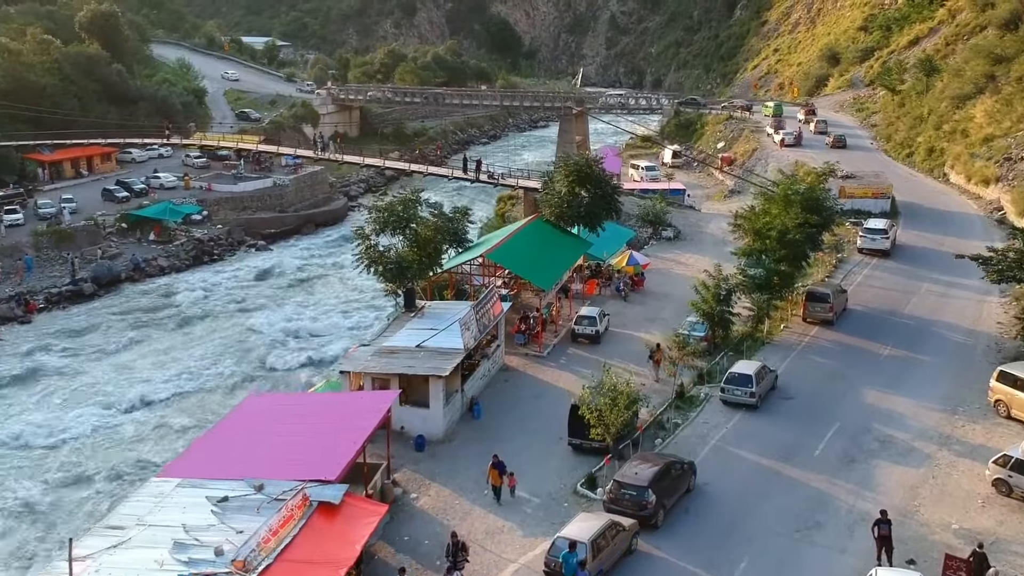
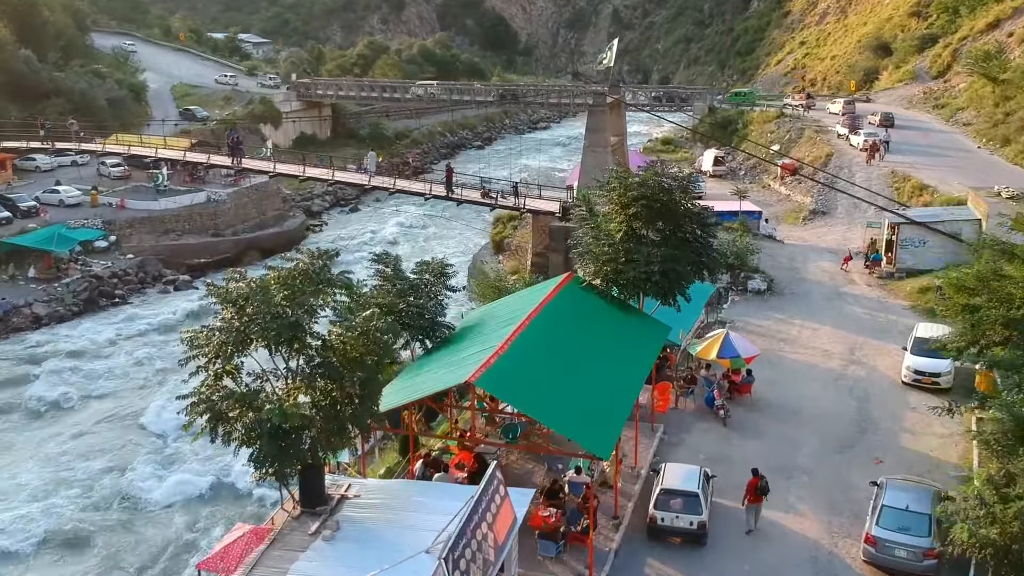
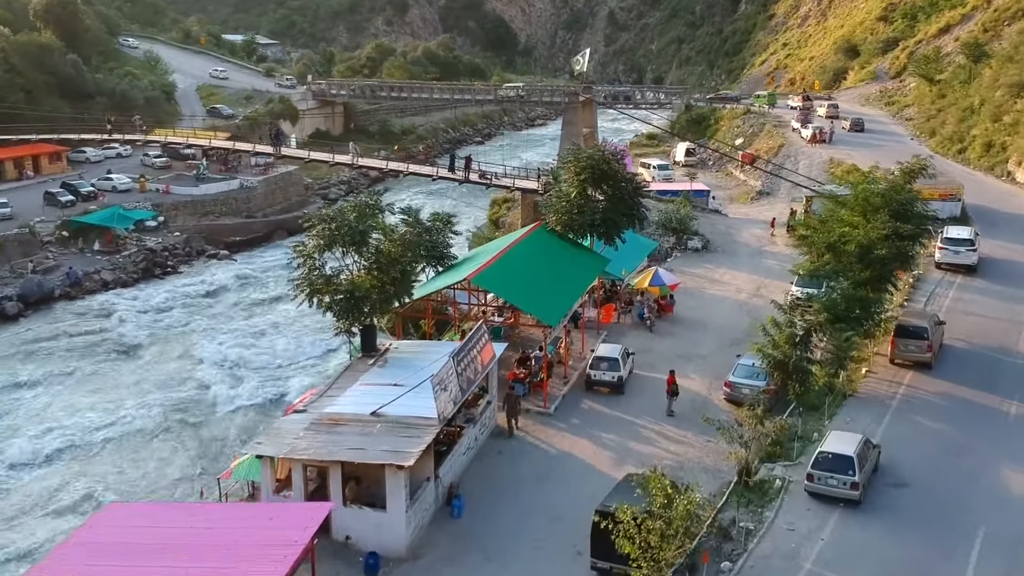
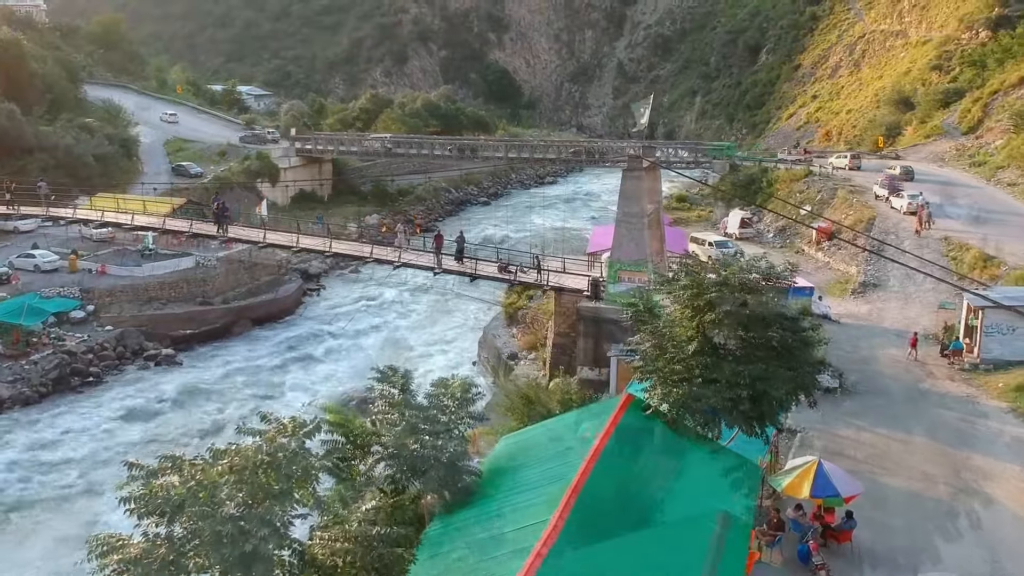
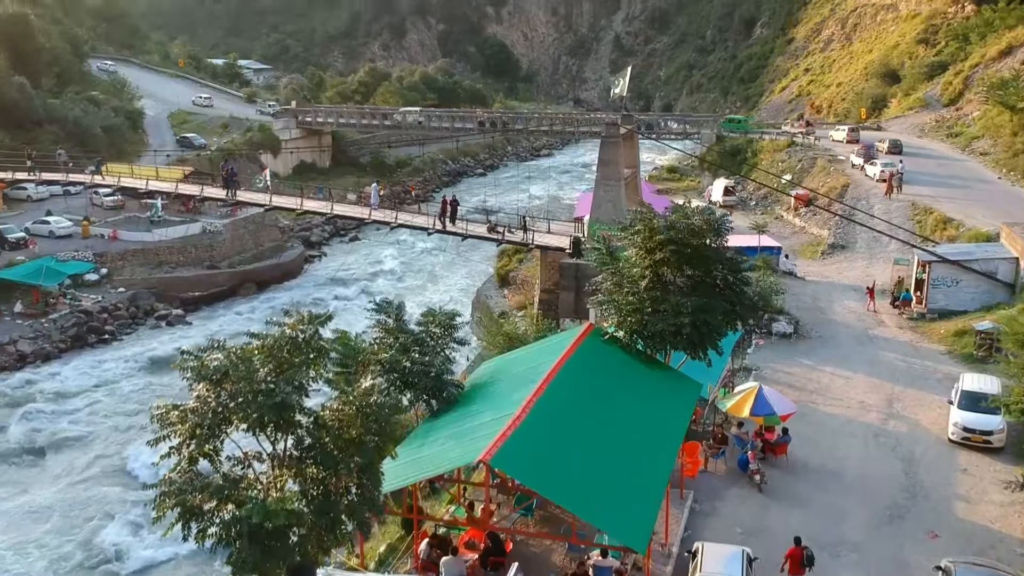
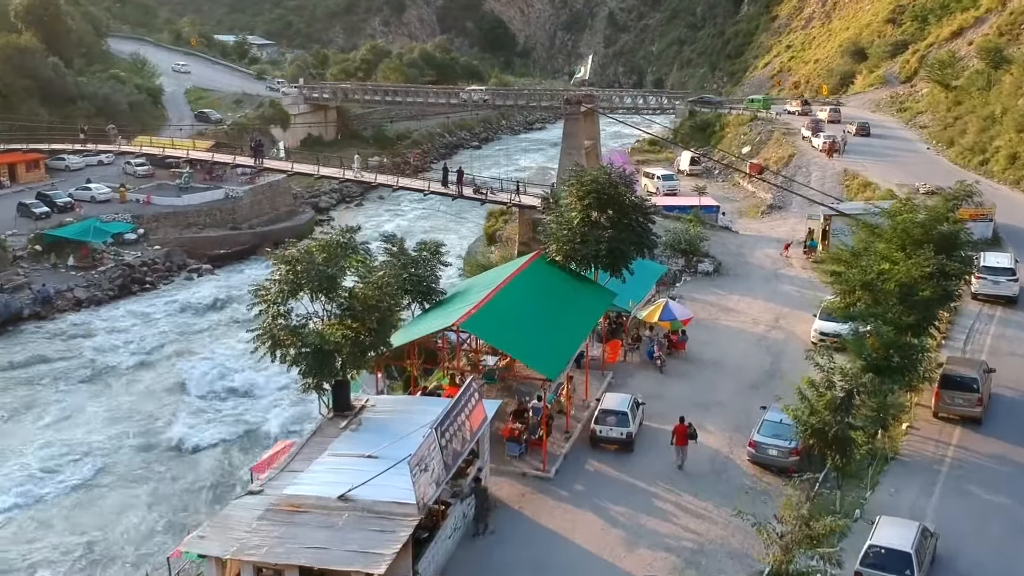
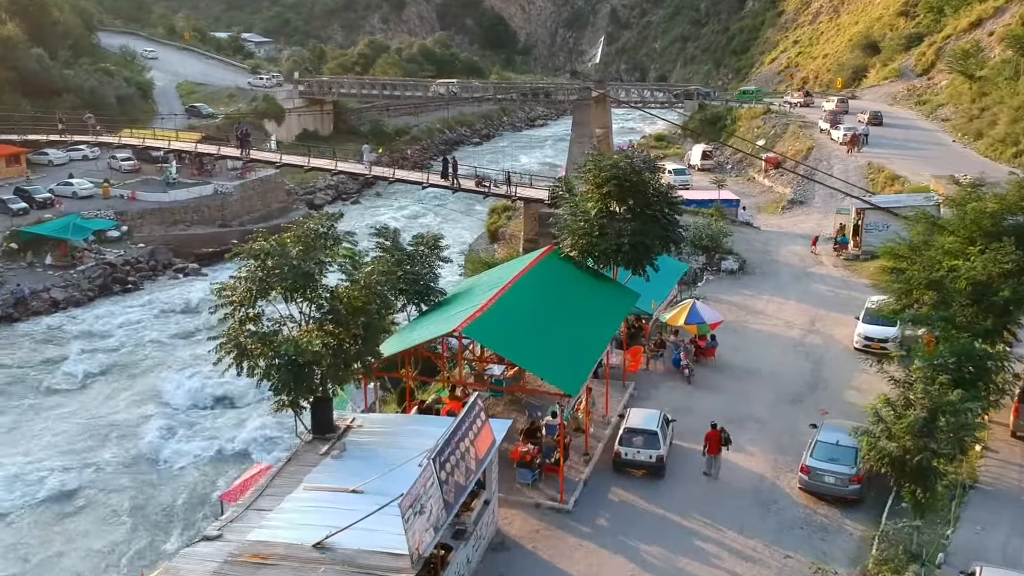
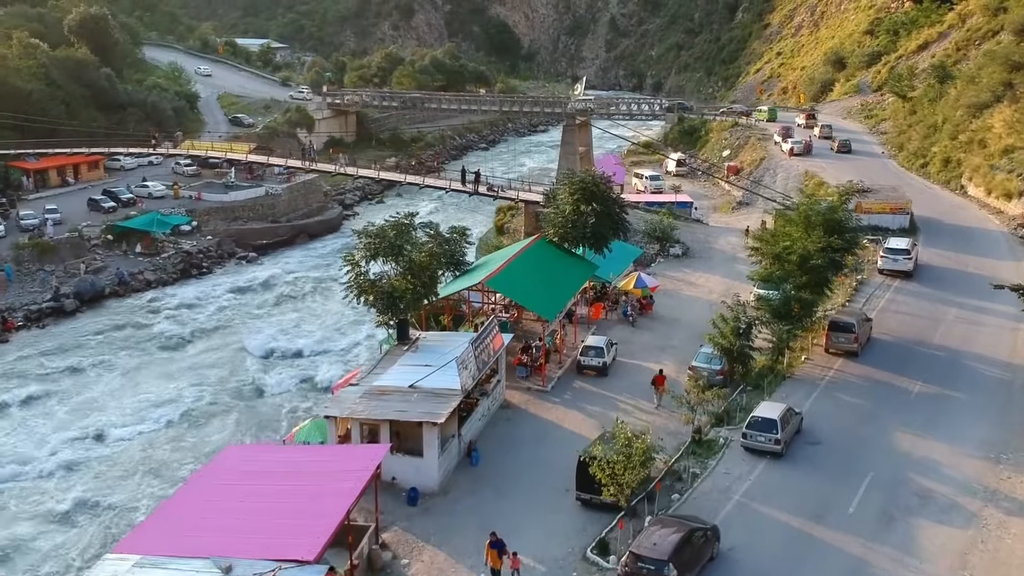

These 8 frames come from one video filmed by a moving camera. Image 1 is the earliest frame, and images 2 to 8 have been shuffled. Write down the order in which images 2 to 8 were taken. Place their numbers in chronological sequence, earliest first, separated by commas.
8, 3, 6, 7, 2, 5, 4
